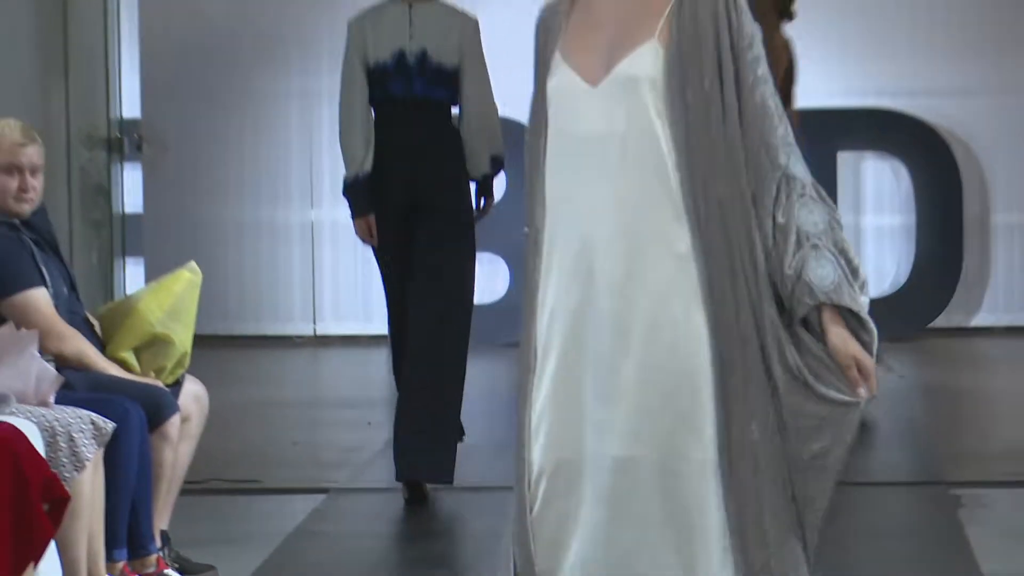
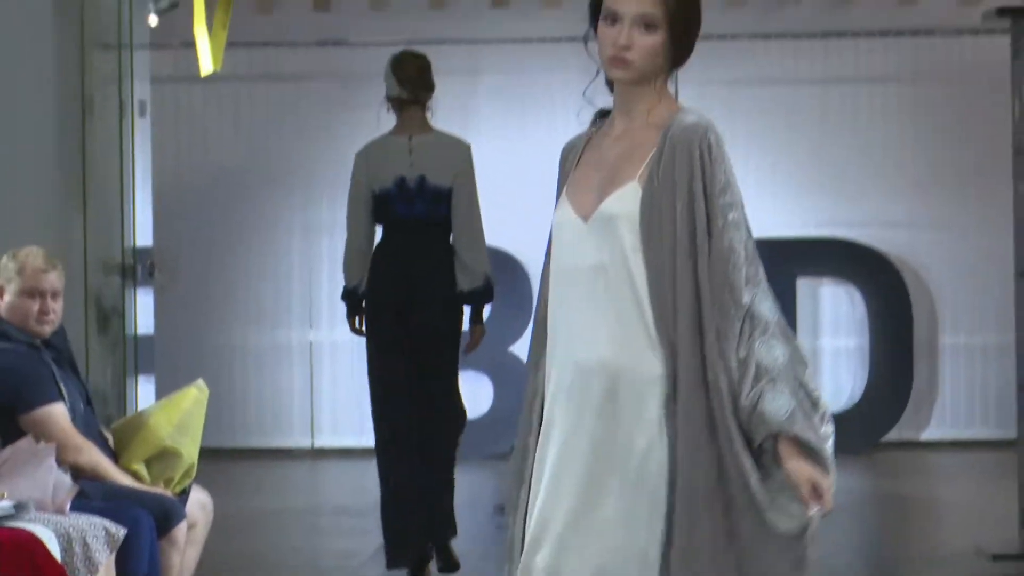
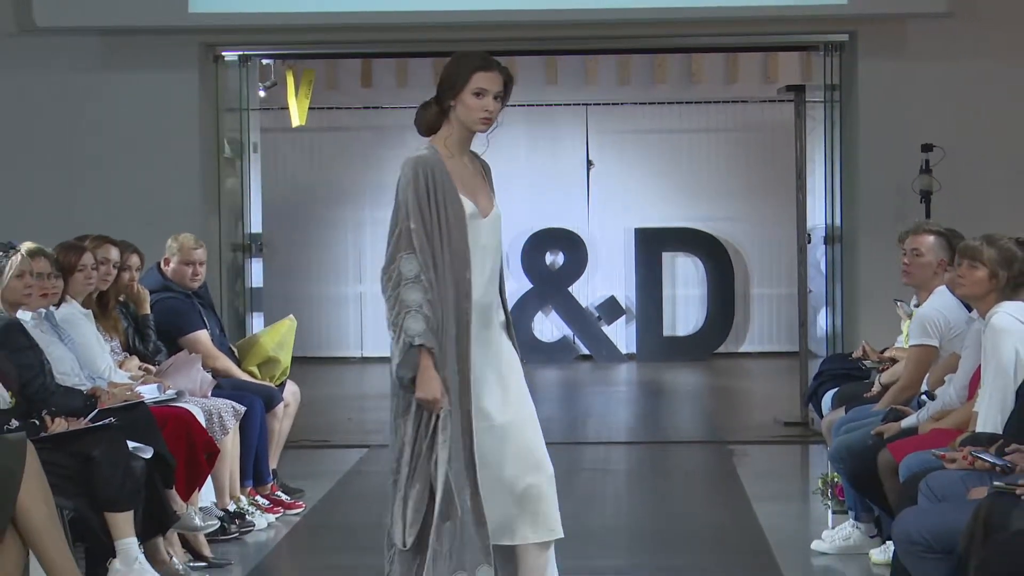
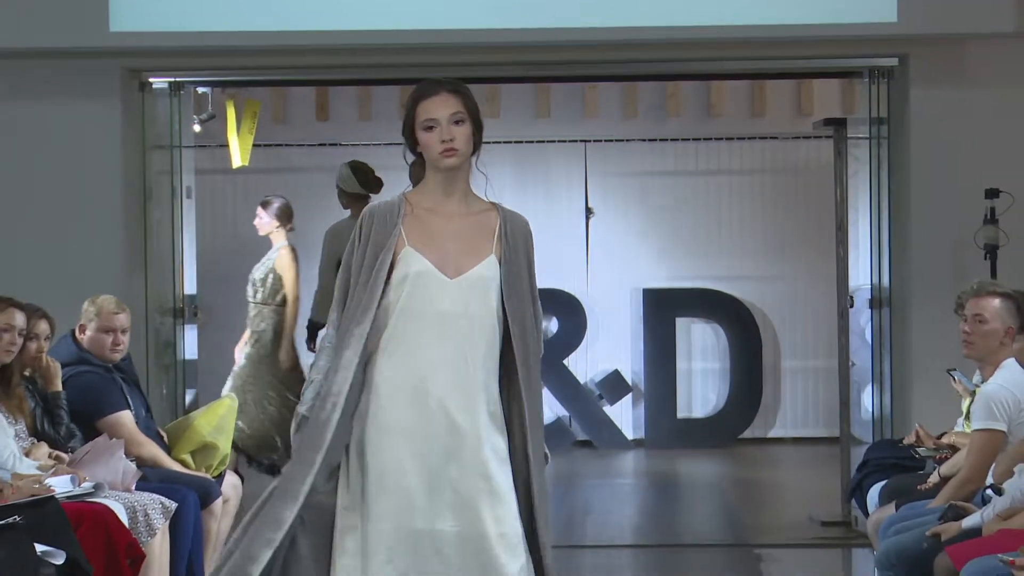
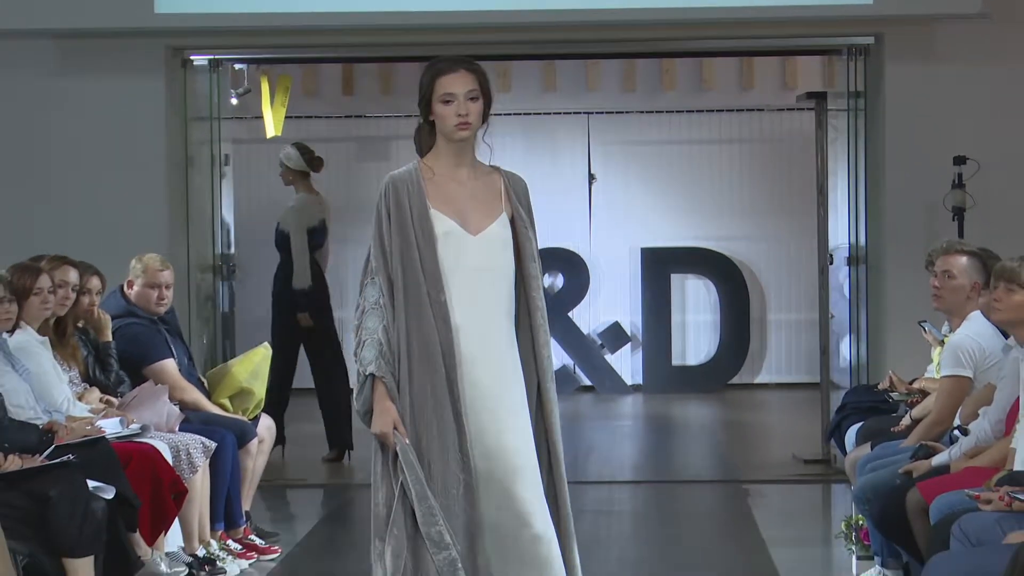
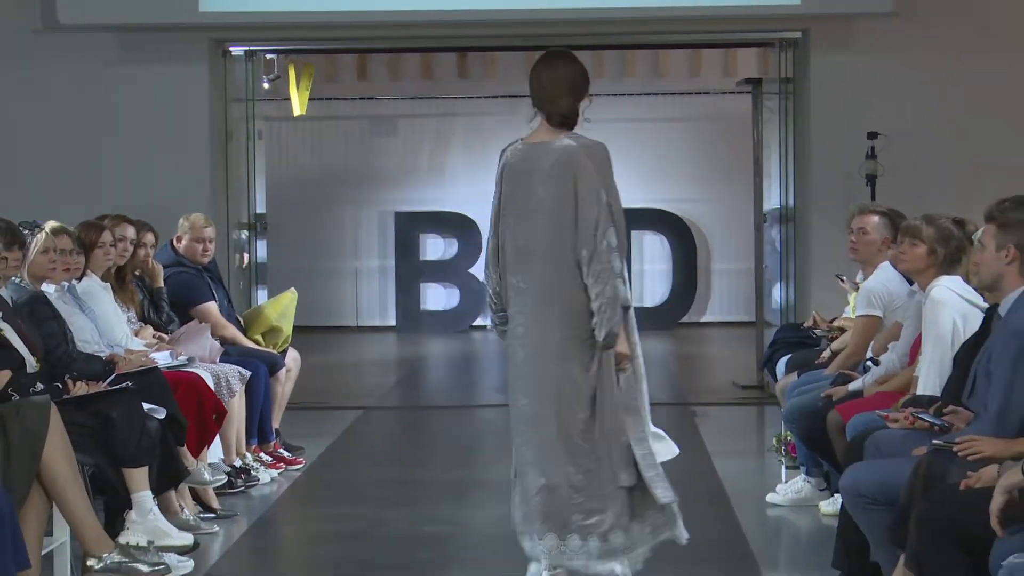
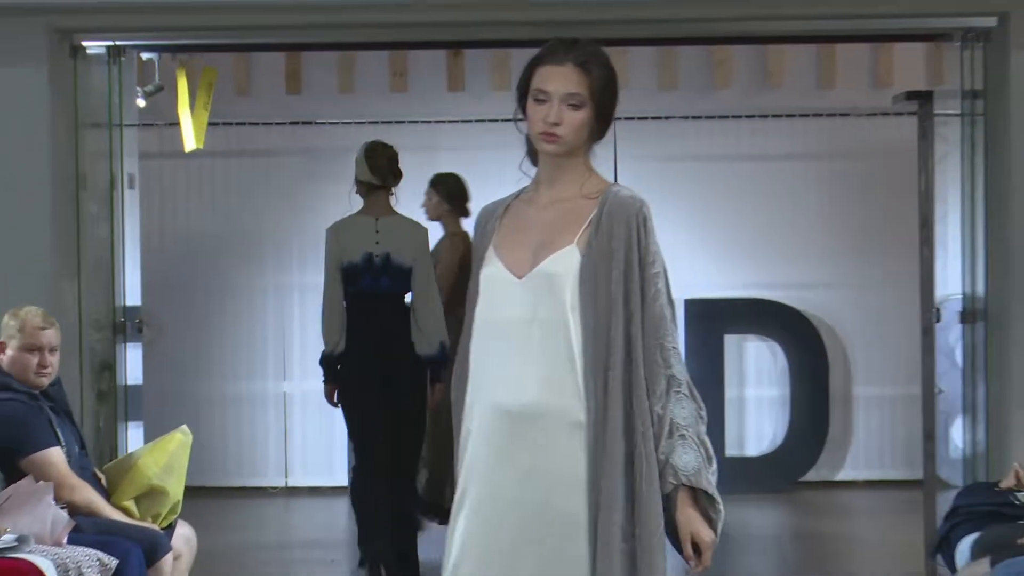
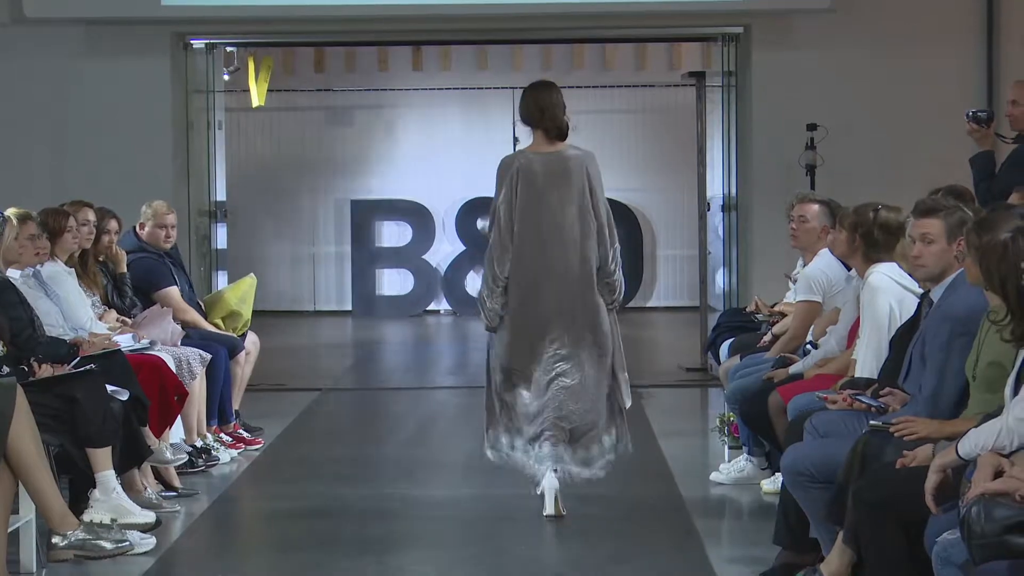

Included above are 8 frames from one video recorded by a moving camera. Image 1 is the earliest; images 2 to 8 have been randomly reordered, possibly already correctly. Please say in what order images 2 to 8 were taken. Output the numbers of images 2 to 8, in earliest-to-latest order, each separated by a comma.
2, 7, 4, 5, 3, 6, 8
